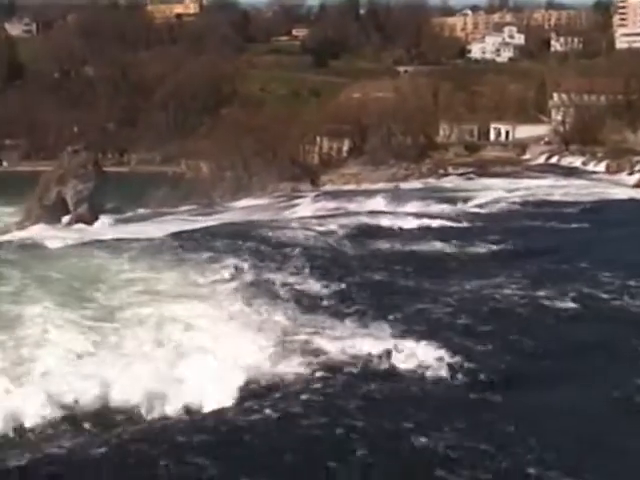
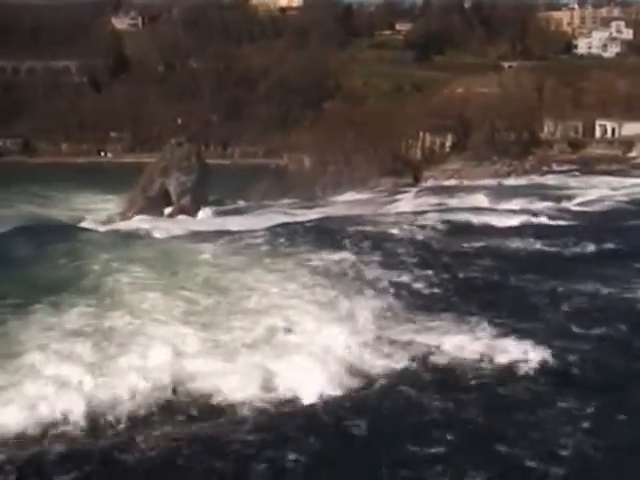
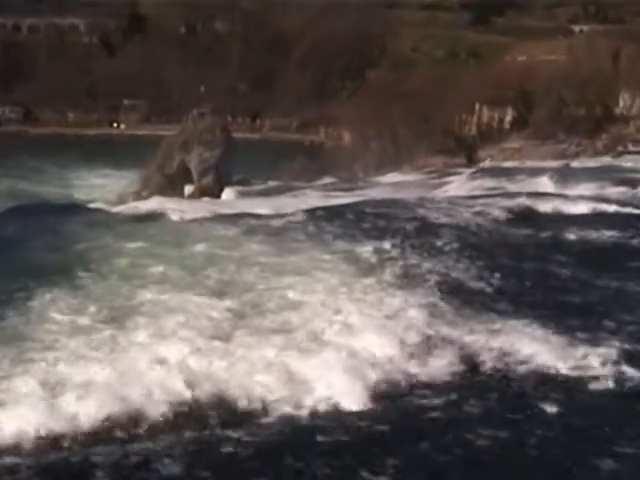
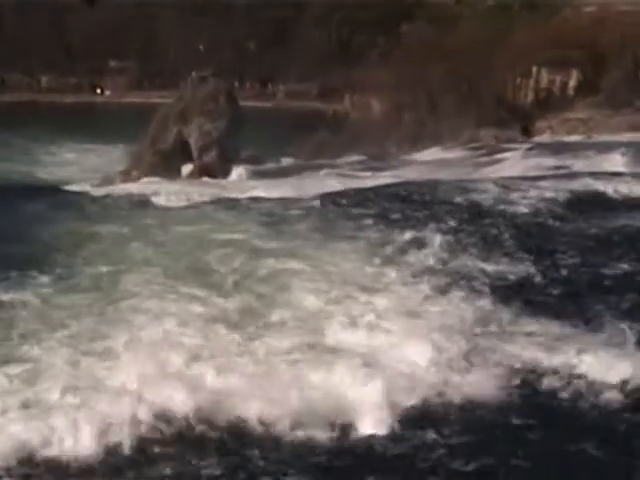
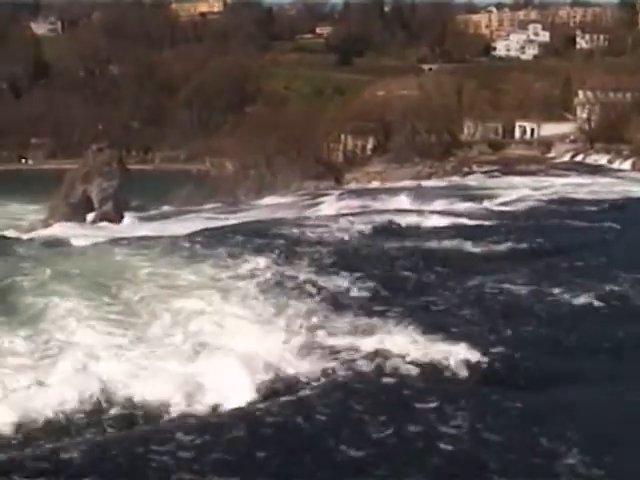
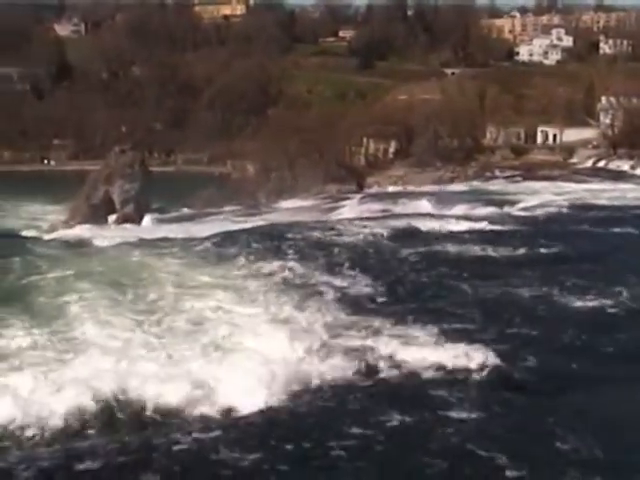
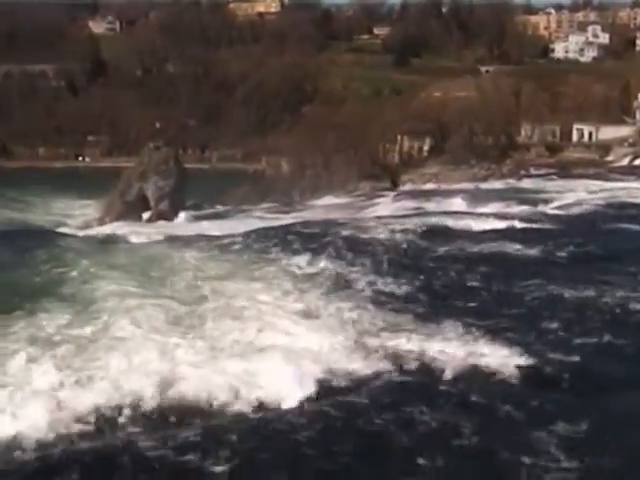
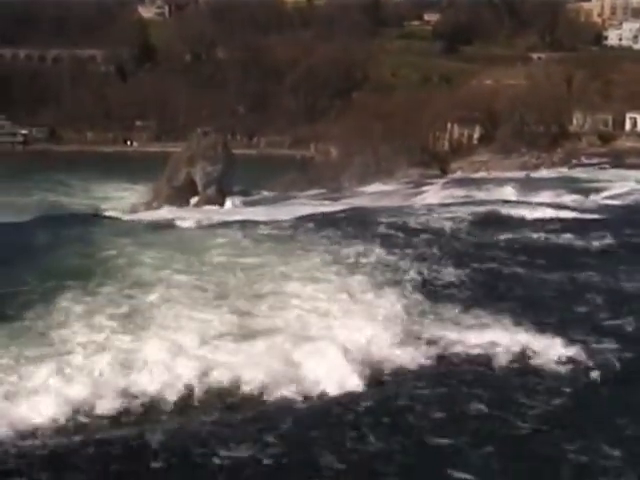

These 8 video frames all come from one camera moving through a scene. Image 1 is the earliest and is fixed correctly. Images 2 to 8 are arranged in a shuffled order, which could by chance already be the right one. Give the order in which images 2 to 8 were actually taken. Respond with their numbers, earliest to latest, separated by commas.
5, 6, 7, 2, 8, 3, 4
